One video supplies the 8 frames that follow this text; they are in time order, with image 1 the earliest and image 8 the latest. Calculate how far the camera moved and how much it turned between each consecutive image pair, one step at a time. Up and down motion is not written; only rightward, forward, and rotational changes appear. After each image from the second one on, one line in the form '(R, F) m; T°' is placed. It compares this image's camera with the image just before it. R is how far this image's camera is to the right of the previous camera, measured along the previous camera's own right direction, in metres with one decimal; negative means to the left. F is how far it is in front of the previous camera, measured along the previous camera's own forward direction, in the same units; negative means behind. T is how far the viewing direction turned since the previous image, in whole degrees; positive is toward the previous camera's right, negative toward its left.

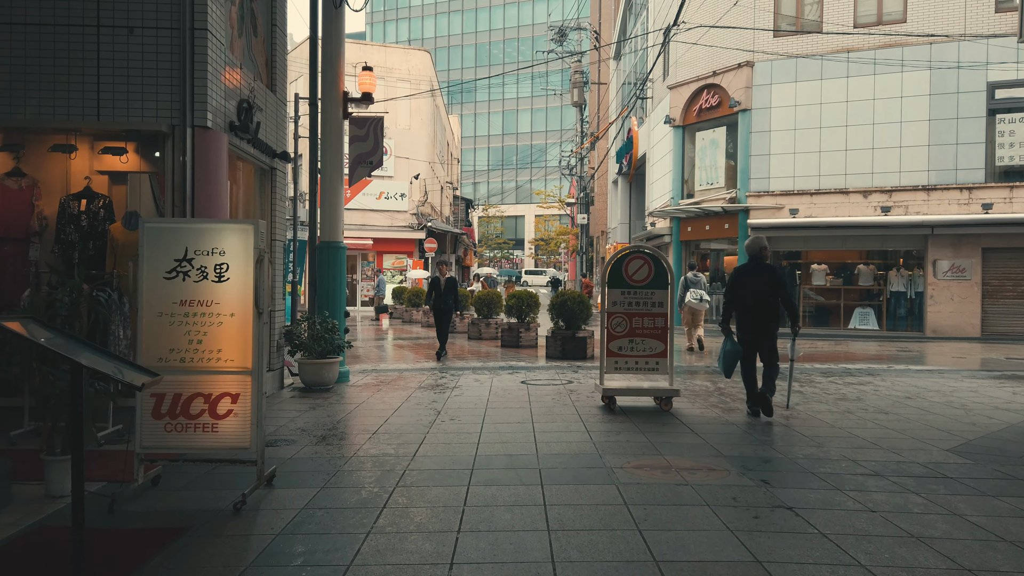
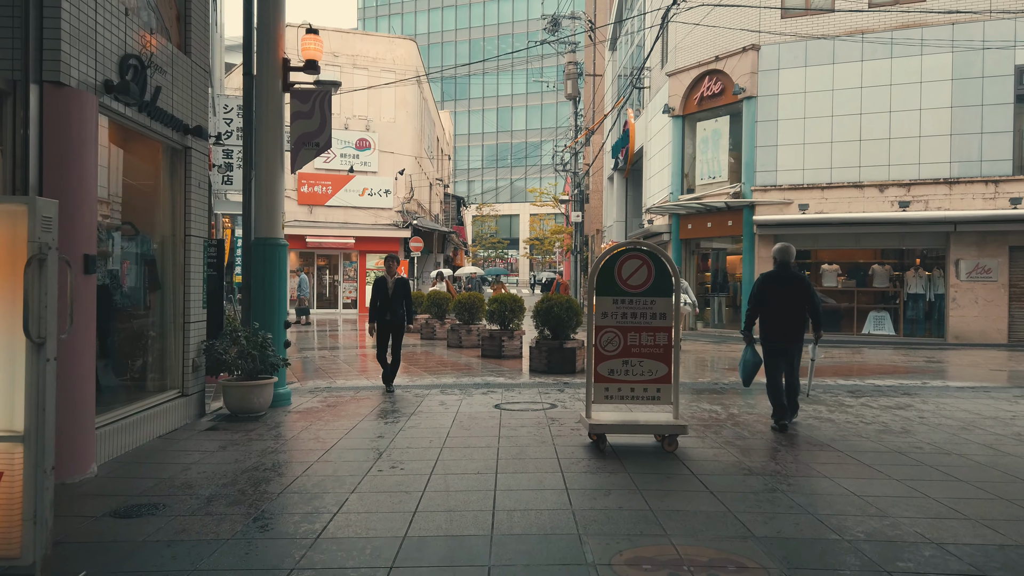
(+0.2, +1.4) m; 0°
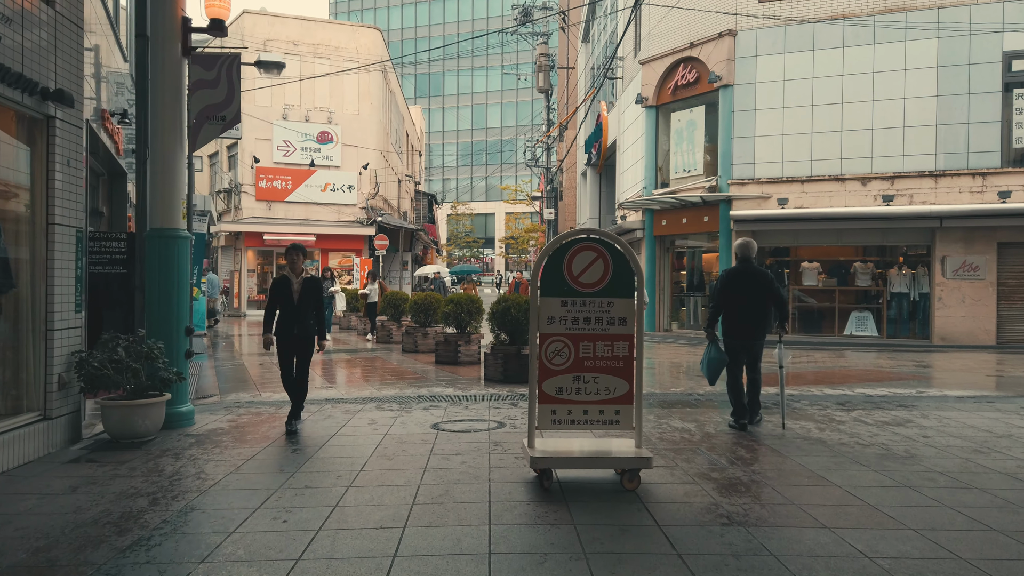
(+0.3, +1.1) m; +2°
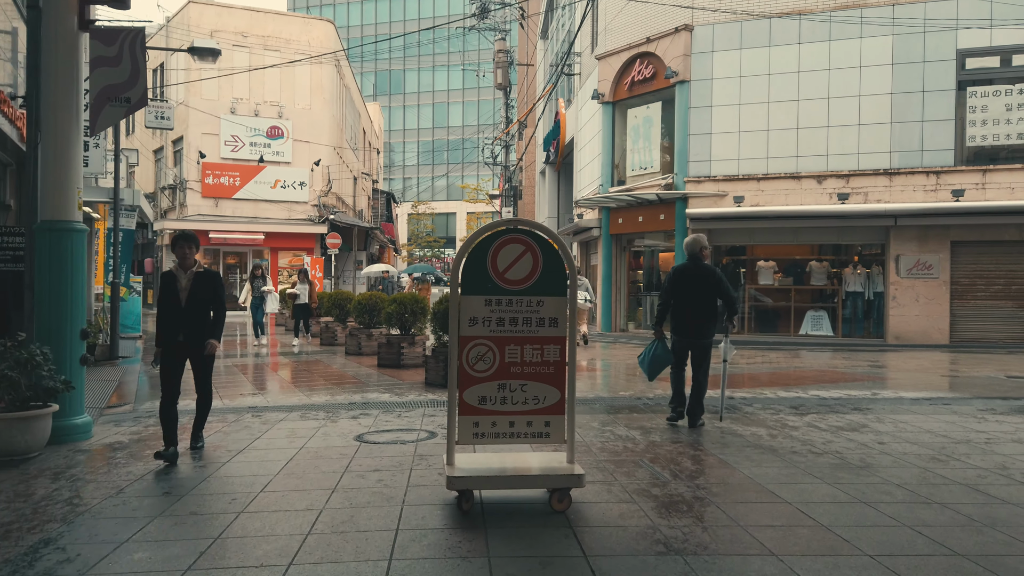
(+0.3, +0.5) m; +3°
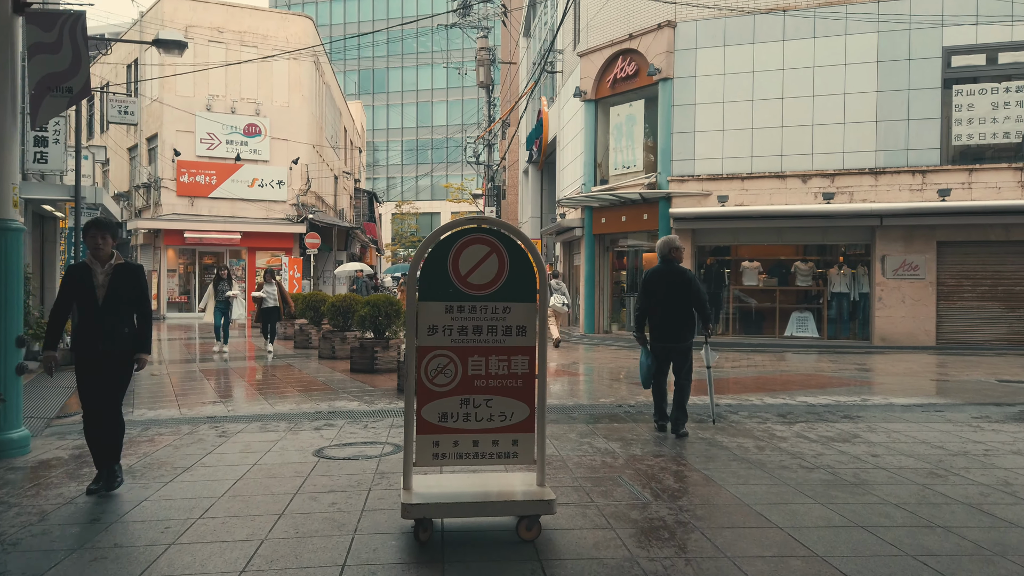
(+0.1, +0.4) m; +1°
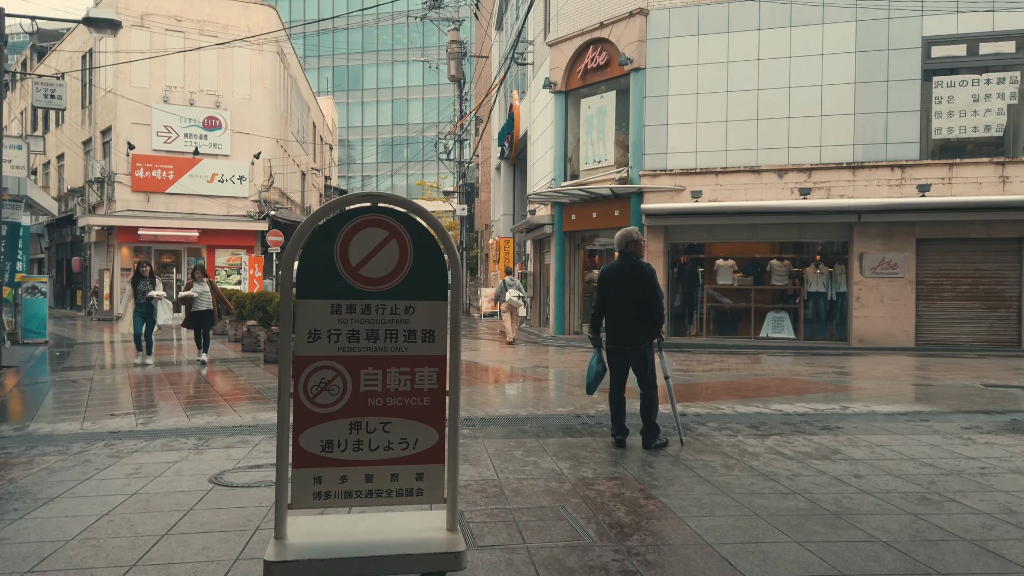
(+0.3, +0.7) m; +2°
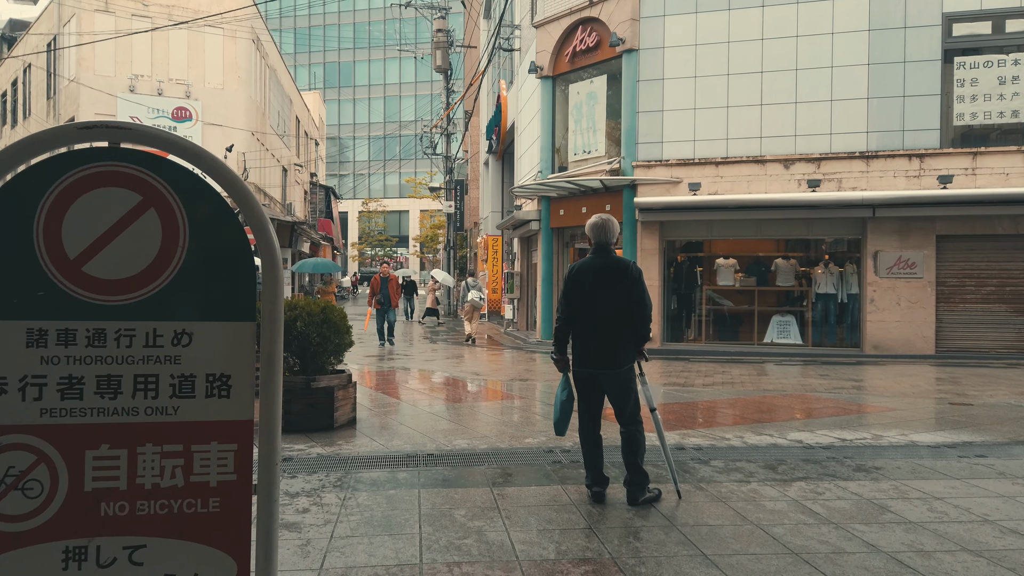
(+0.3, +1.3) m; 0°
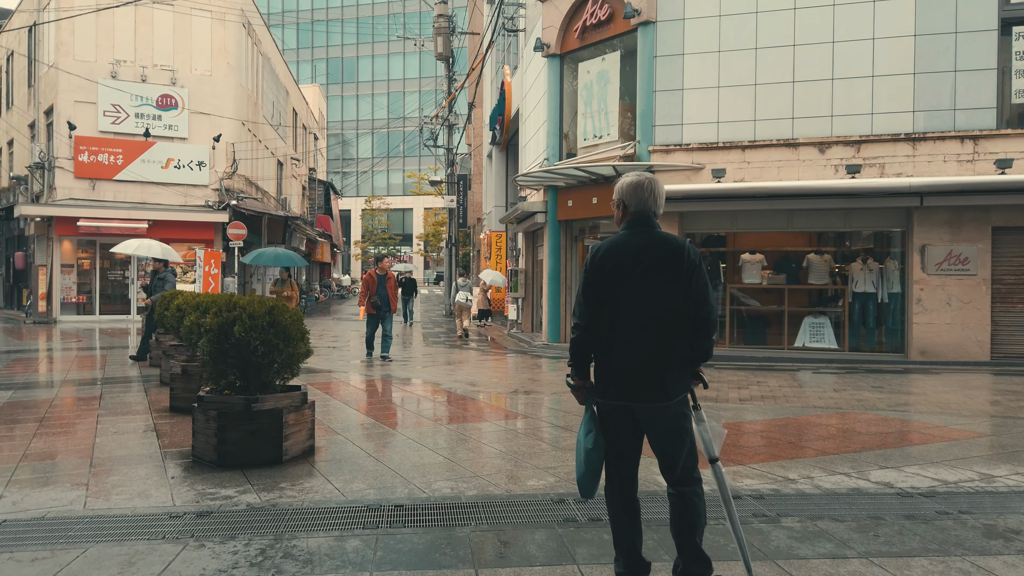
(0.0, +1.4) m; 0°
